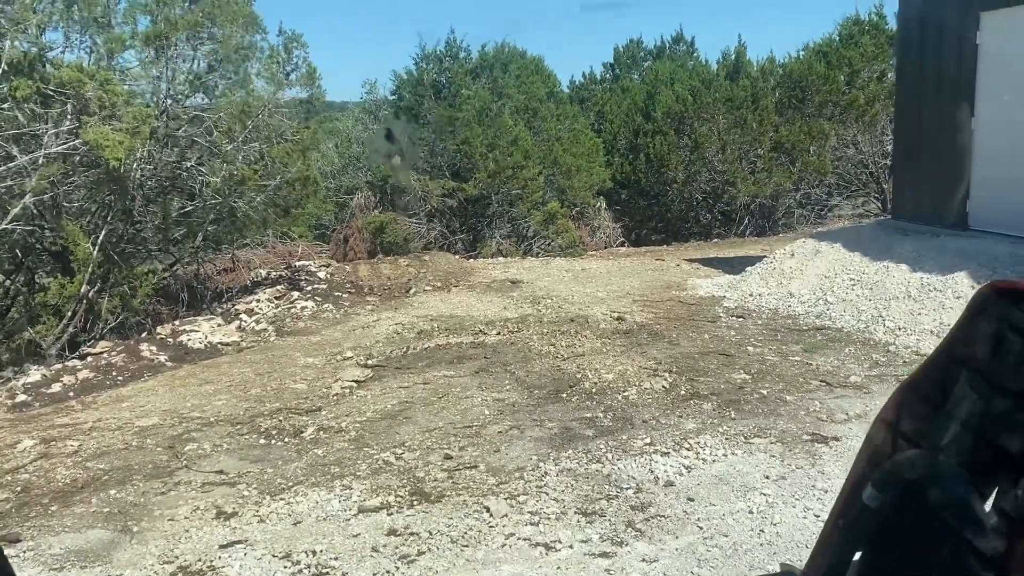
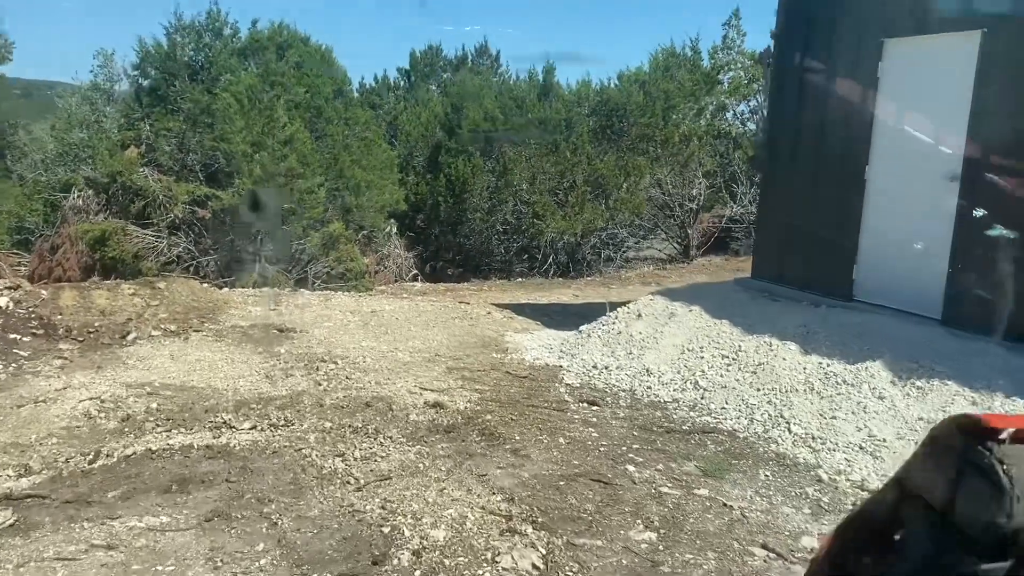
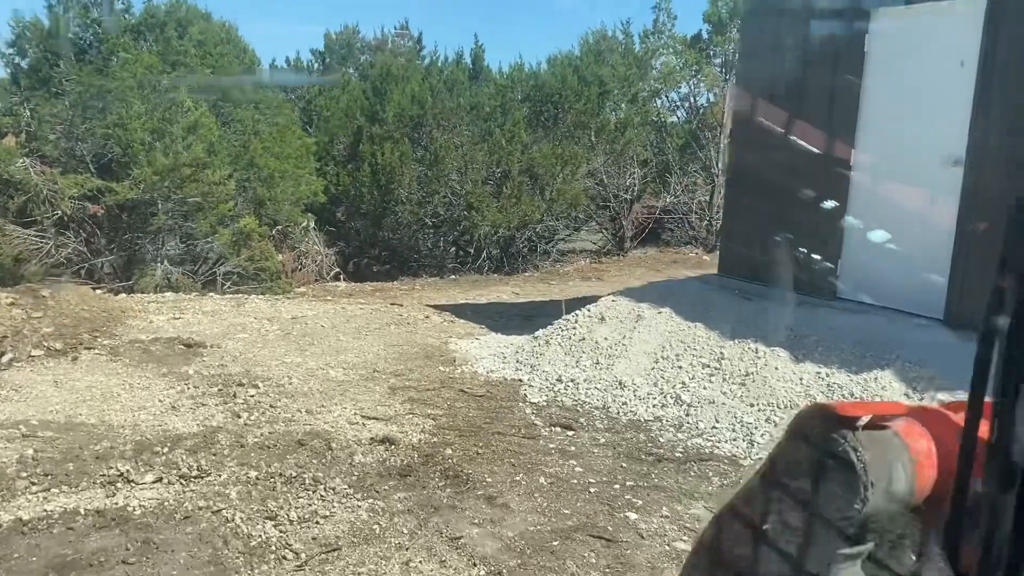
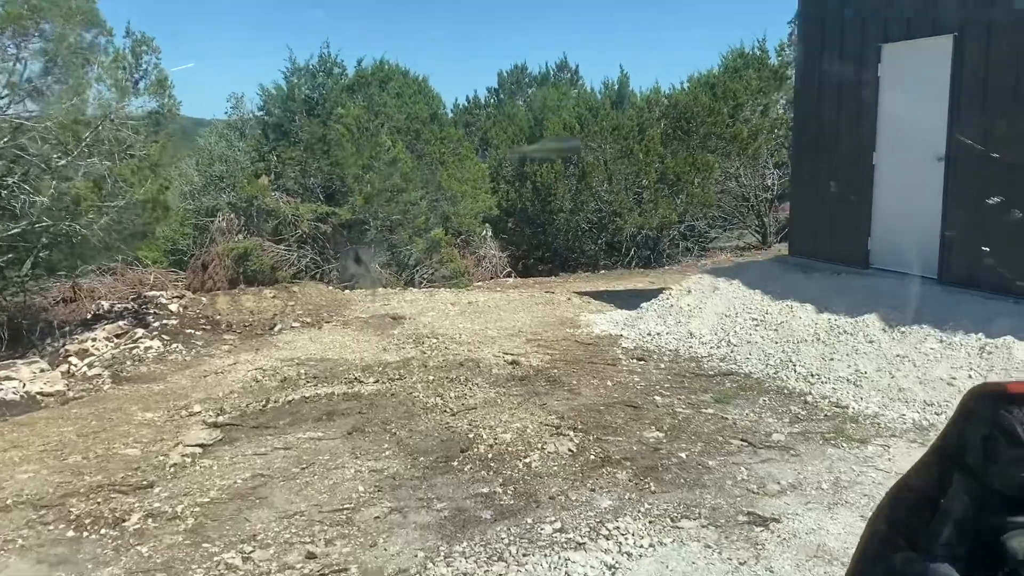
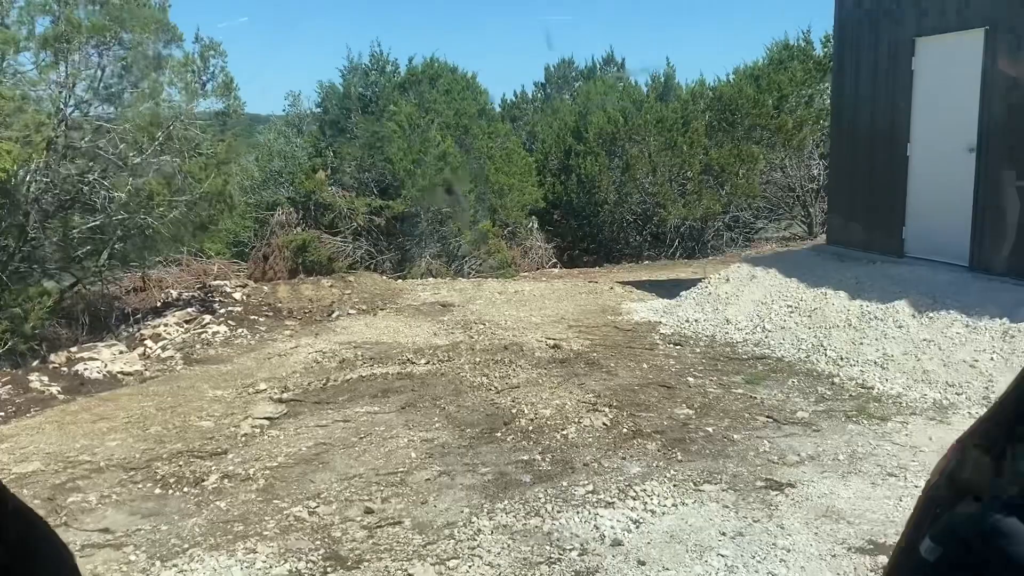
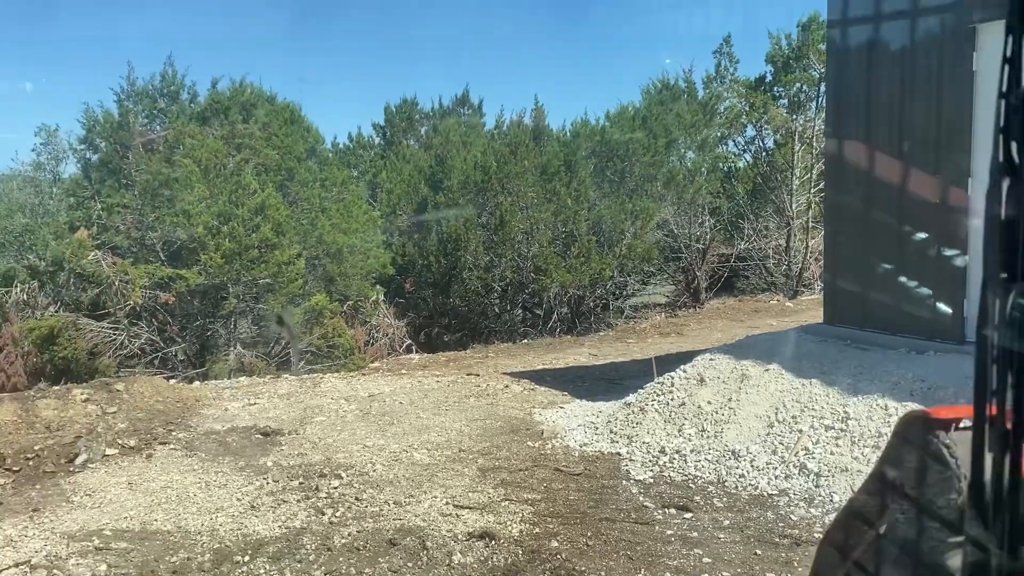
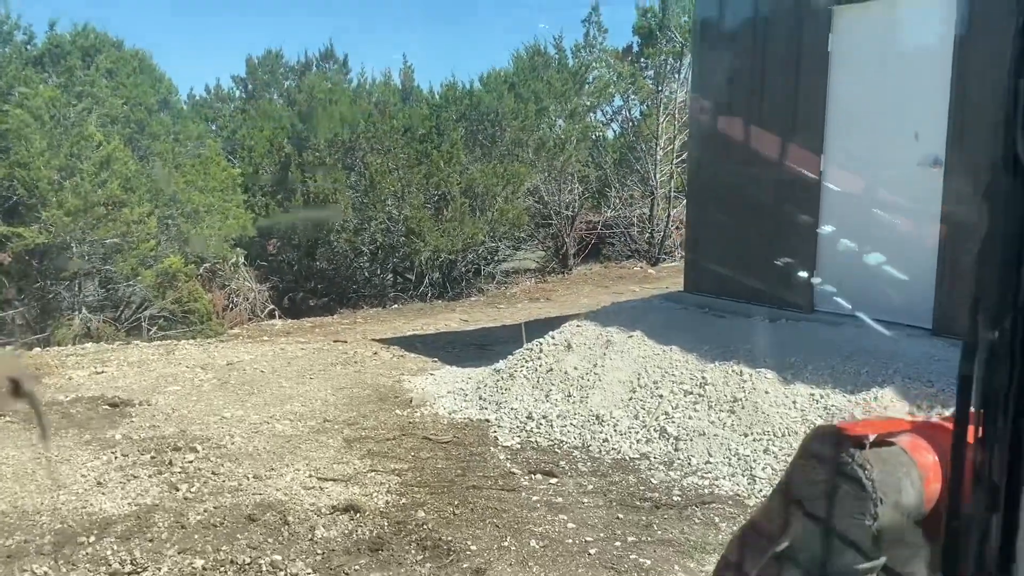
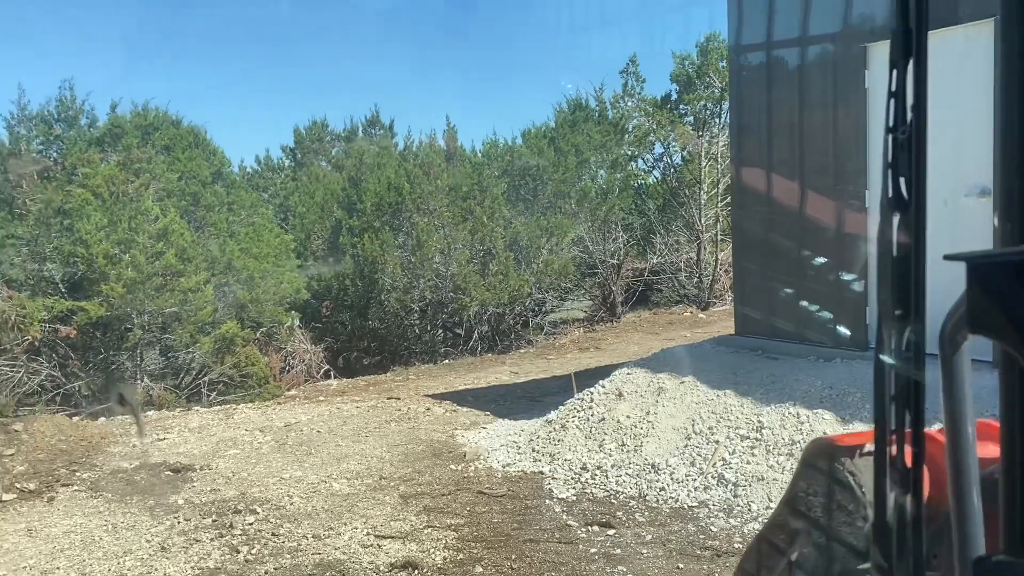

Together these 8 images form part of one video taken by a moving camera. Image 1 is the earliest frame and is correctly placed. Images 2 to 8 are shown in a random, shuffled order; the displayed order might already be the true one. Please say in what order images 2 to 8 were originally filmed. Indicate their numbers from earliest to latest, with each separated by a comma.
5, 4, 2, 3, 7, 8, 6
